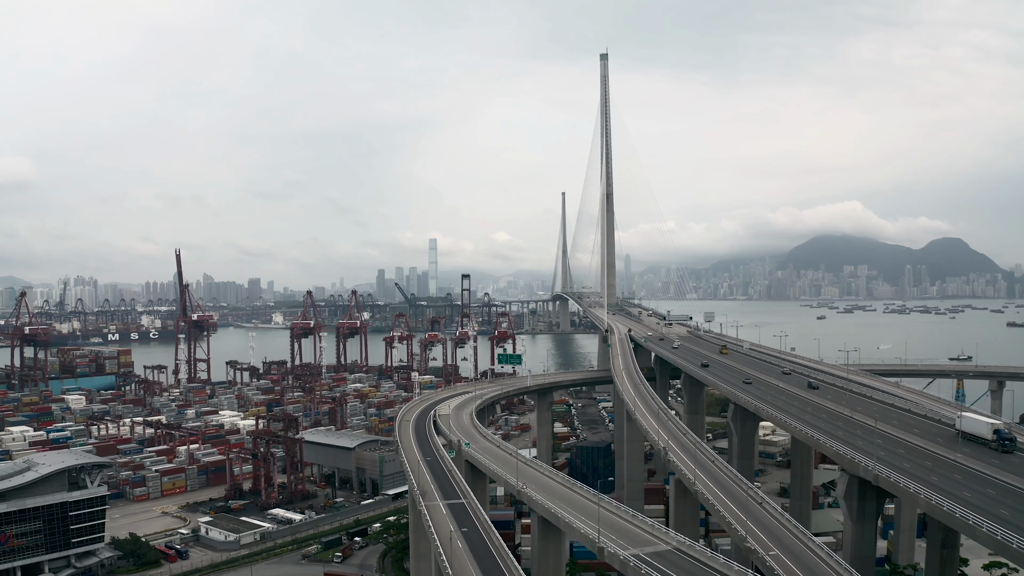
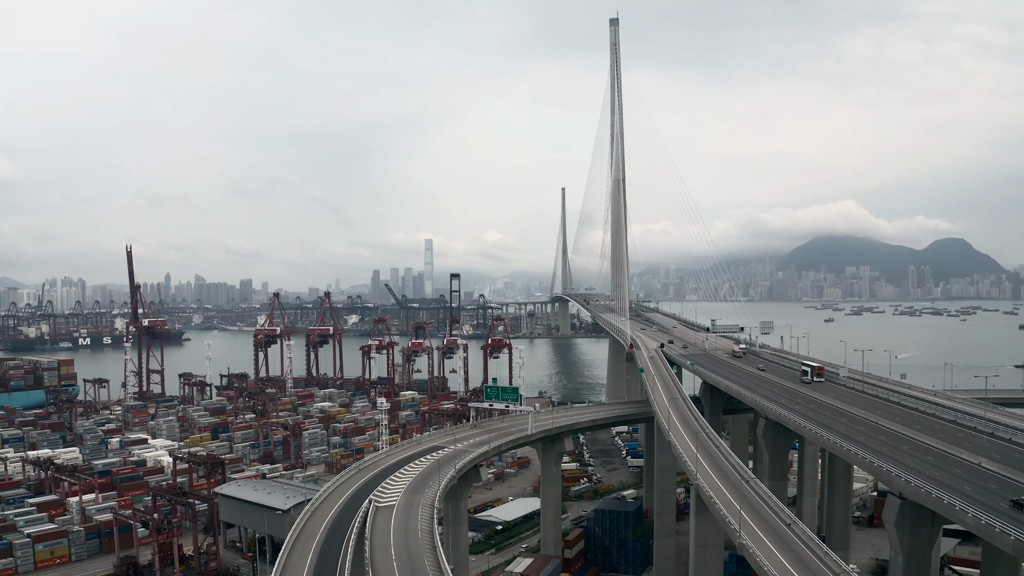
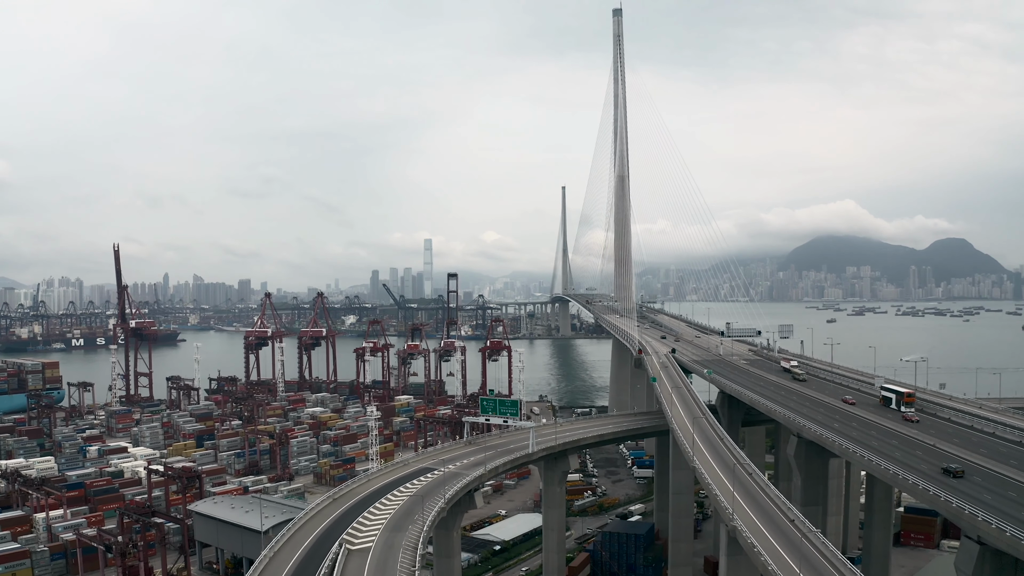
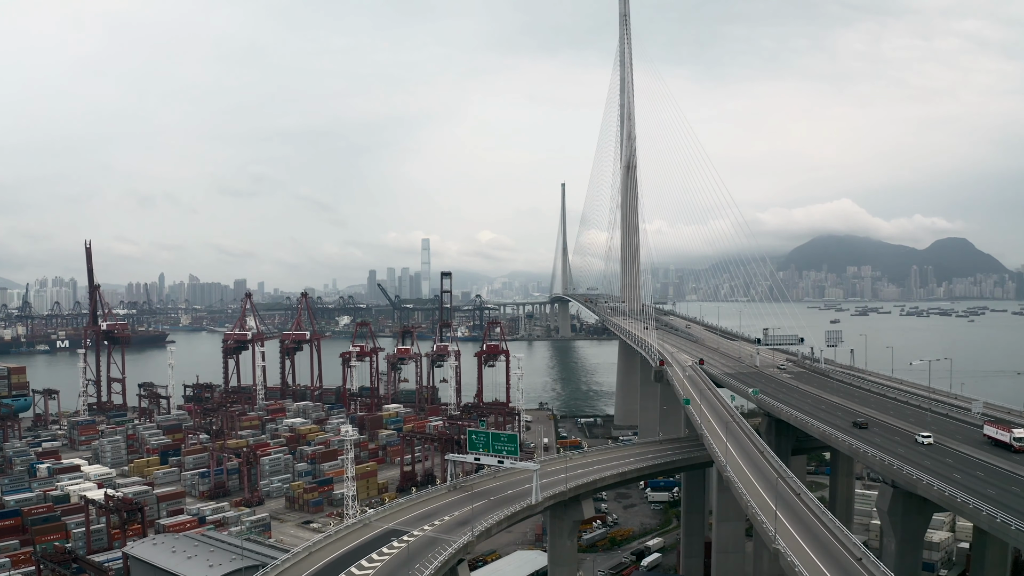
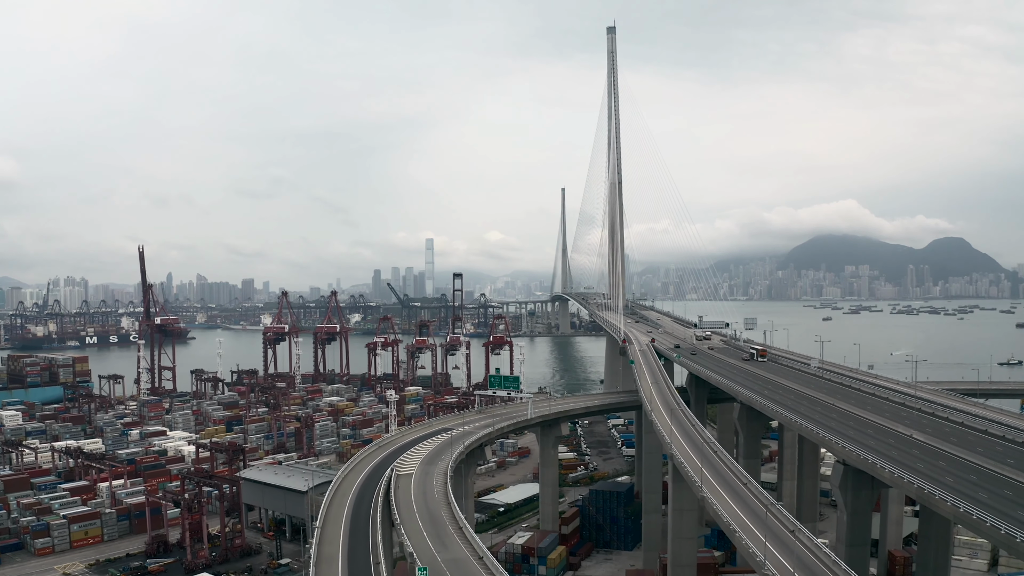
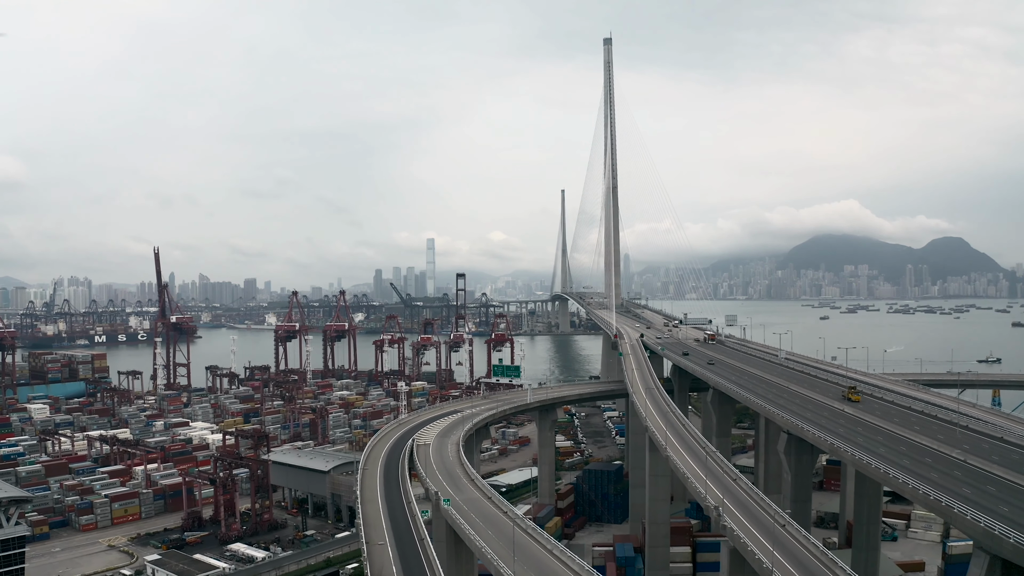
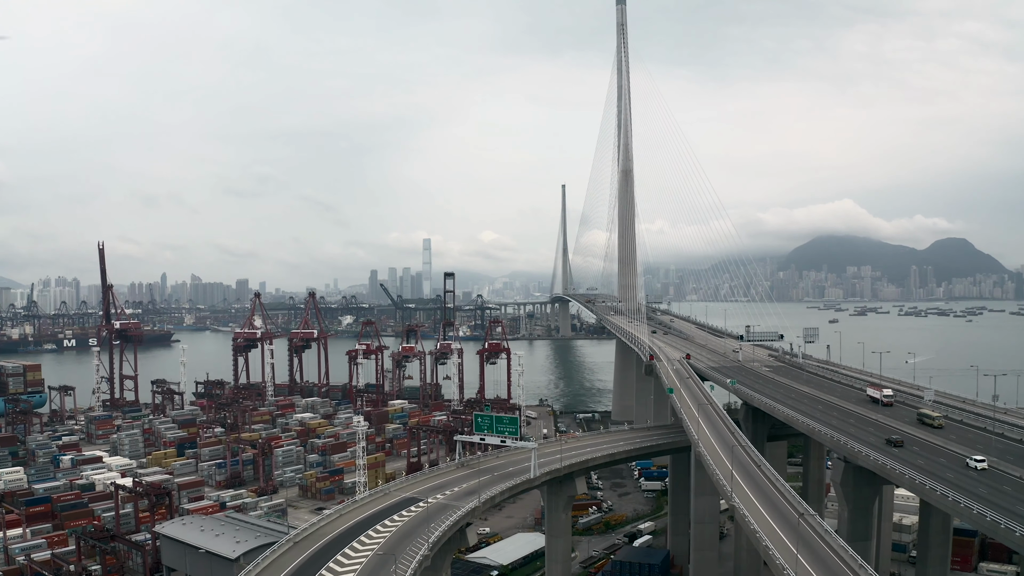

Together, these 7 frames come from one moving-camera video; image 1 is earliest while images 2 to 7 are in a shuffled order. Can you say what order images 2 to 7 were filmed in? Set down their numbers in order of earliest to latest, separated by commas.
6, 5, 2, 3, 7, 4
